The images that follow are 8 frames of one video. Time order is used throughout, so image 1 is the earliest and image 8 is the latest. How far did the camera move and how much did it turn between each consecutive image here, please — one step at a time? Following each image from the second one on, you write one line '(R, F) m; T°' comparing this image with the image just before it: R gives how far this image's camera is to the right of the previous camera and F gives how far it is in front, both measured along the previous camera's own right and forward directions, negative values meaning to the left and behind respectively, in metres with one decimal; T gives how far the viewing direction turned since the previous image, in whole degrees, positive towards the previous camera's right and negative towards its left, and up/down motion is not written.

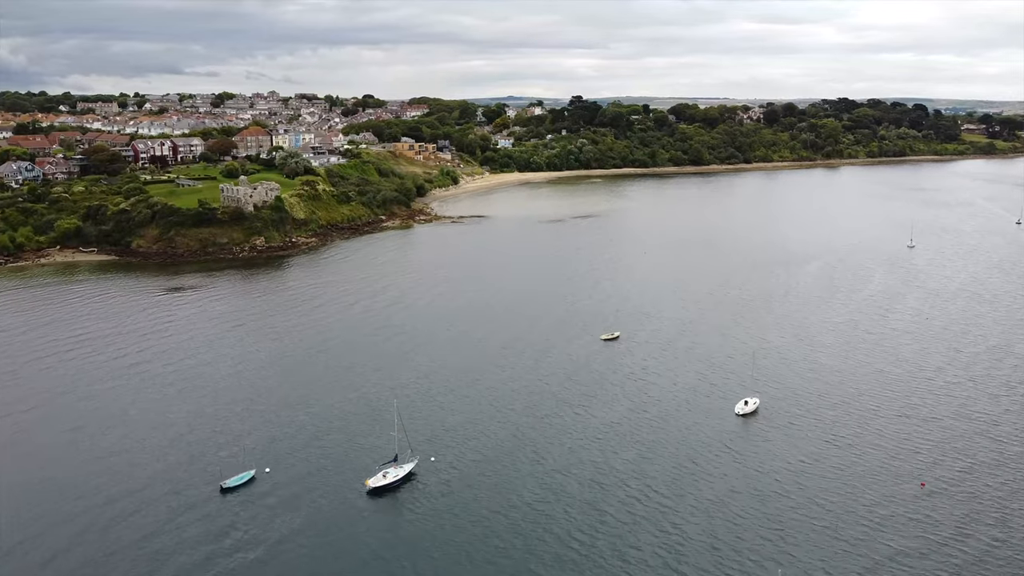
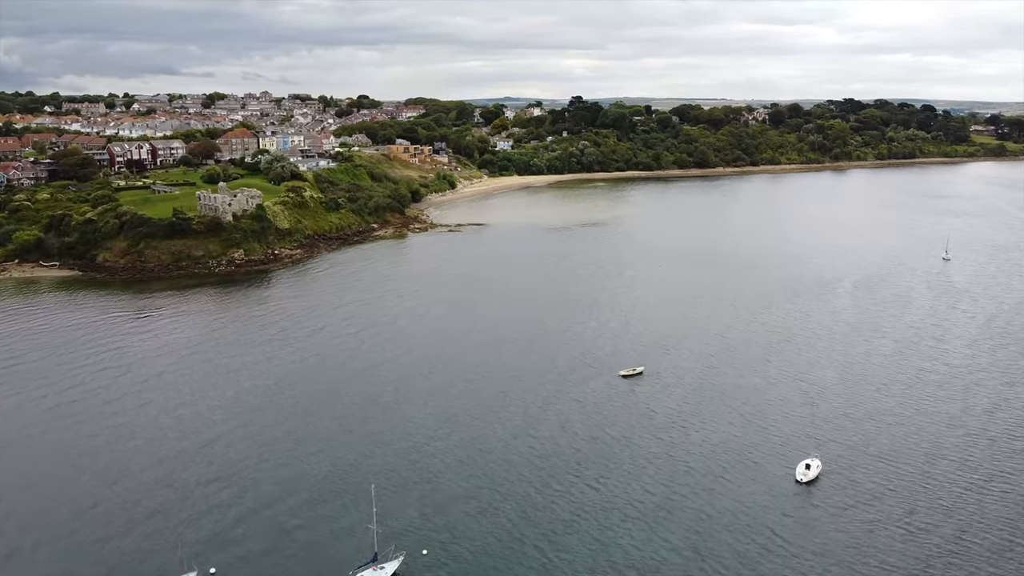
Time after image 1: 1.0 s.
(-0.2, +3.3) m; 0°
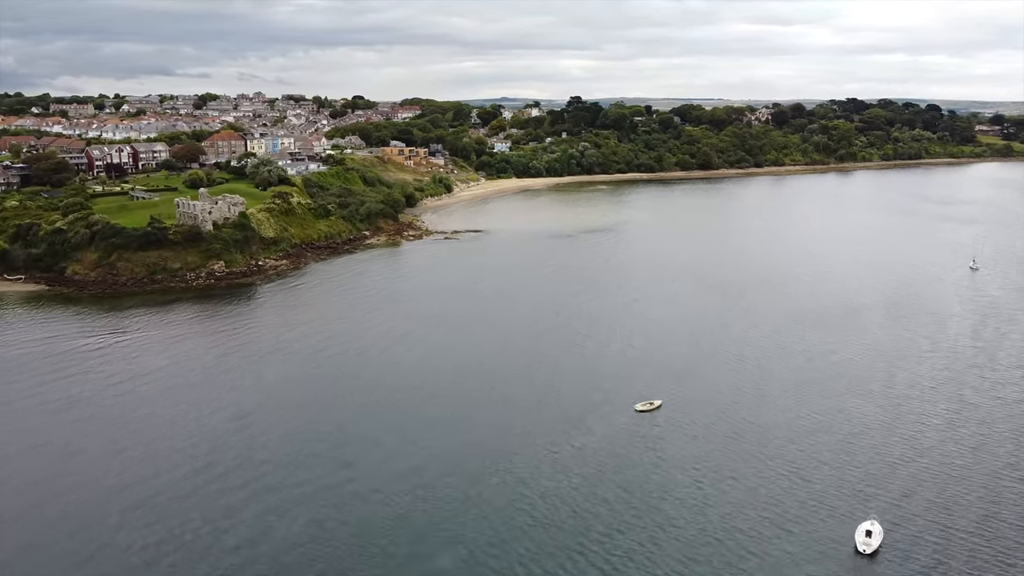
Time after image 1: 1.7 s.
(-0.1, +2.5) m; 0°
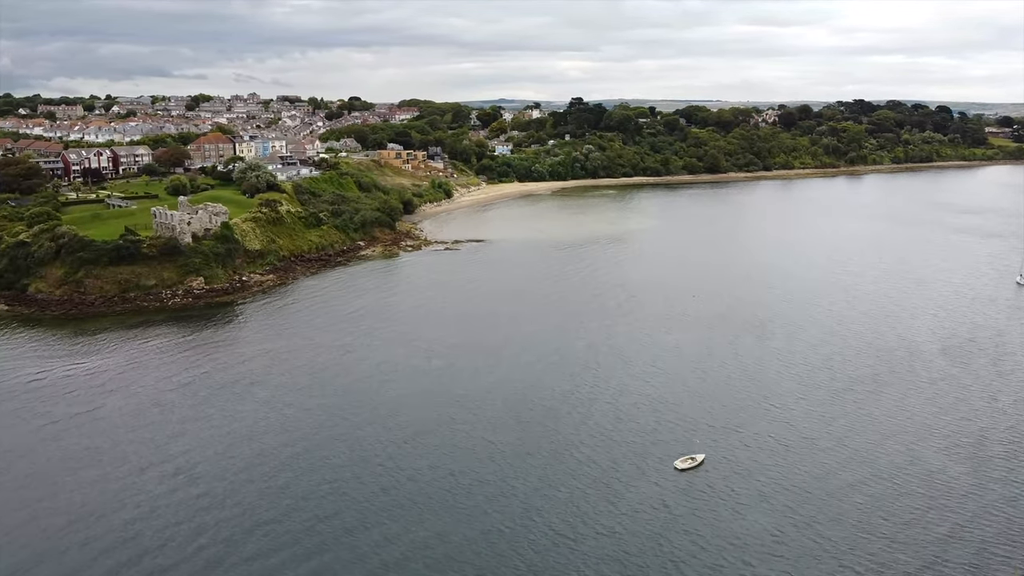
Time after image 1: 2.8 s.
(-0.4, +3.0) m; 0°
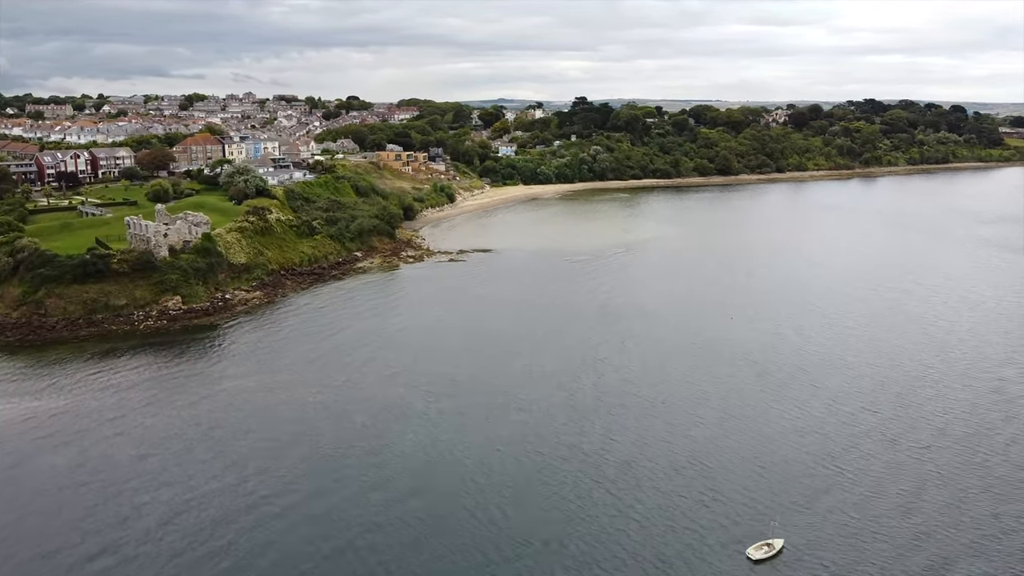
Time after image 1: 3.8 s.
(-0.5, +3.3) m; 0°
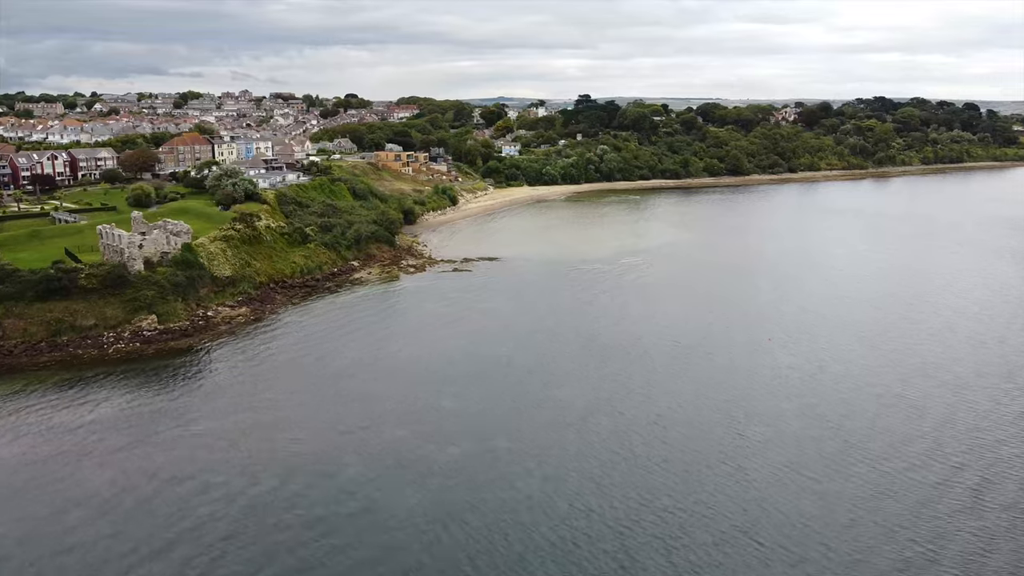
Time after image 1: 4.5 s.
(-0.4, +2.8) m; 0°
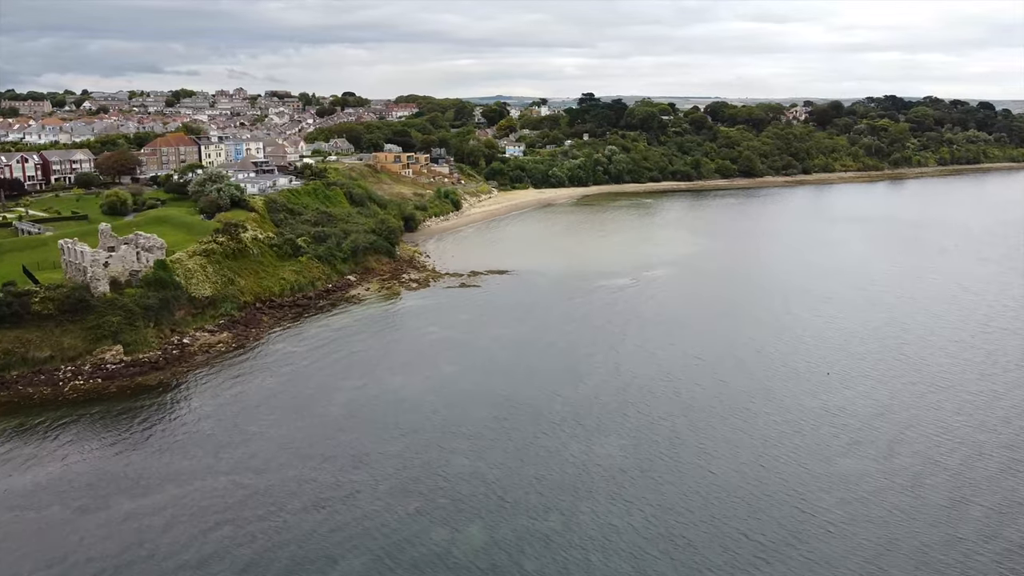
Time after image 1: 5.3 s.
(-0.6, +3.3) m; 0°
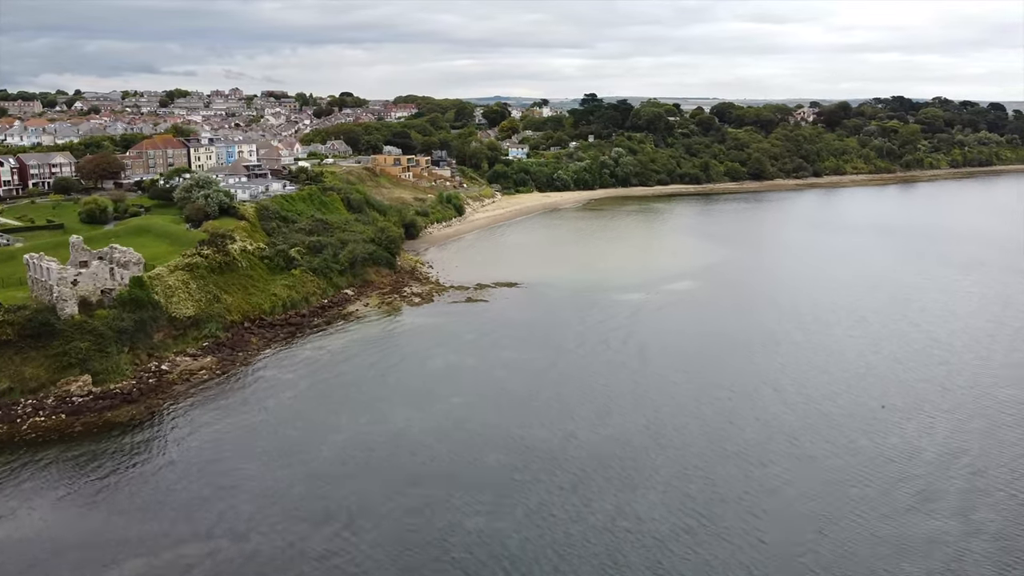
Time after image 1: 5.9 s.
(-0.4, +2.4) m; 0°
